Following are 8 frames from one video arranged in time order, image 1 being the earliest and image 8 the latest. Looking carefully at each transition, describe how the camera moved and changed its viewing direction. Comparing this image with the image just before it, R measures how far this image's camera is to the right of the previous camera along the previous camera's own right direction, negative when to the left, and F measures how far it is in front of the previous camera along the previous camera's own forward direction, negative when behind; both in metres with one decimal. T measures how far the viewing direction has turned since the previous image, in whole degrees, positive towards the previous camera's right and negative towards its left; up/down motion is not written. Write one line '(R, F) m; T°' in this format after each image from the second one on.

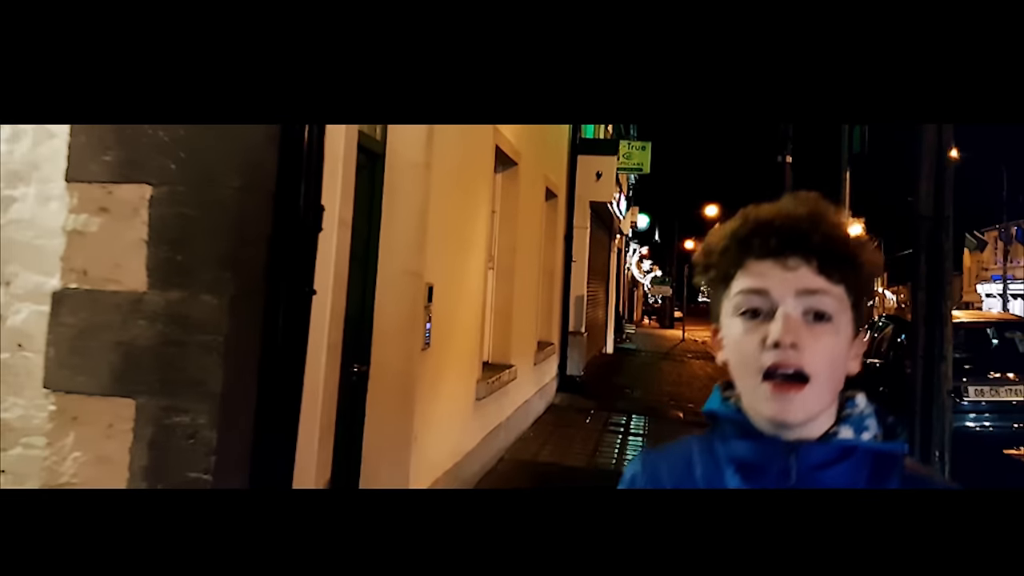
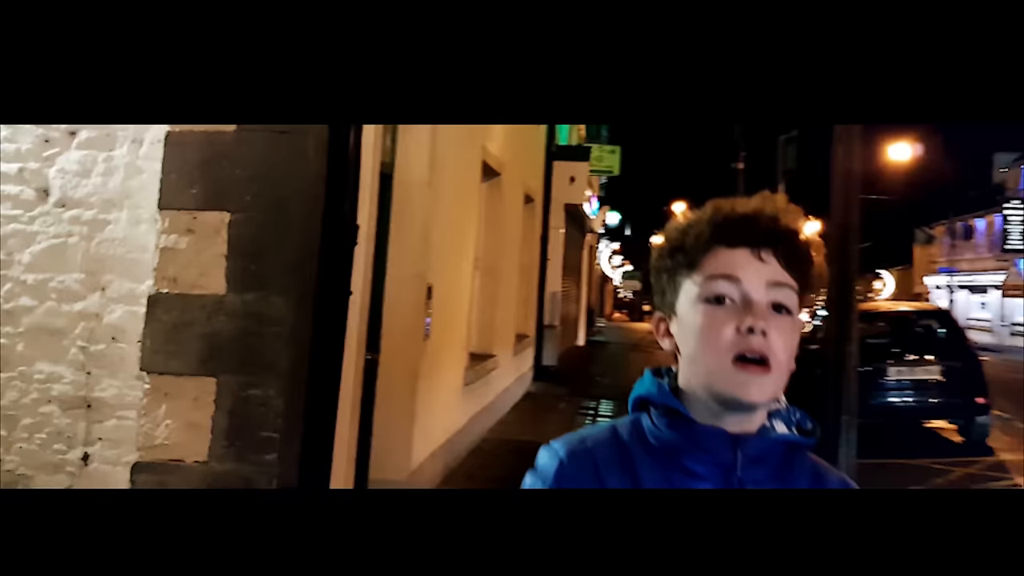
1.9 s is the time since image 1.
(-0.1, -0.7) m; +3°
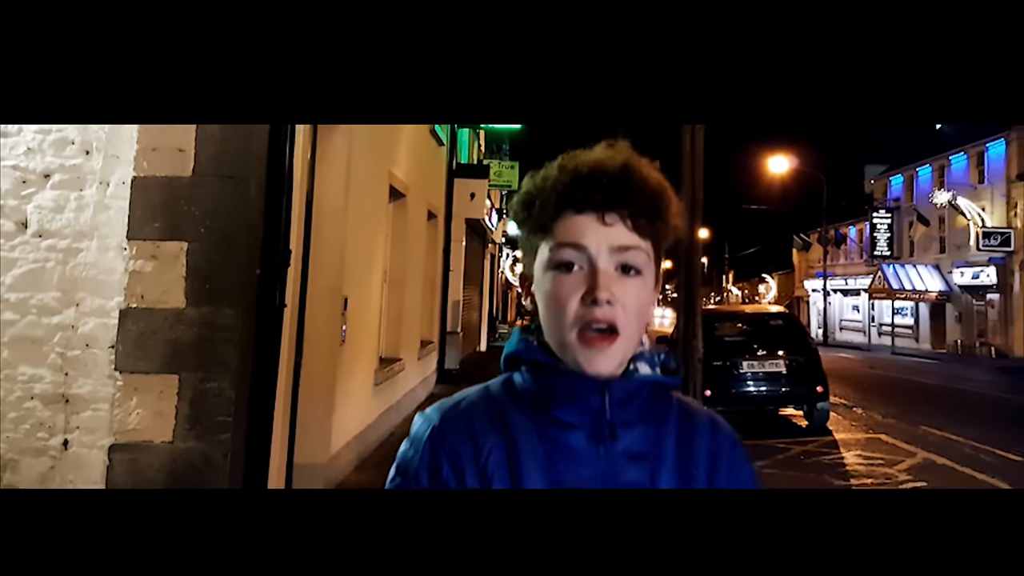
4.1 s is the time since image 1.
(0.0, -0.9) m; +8°
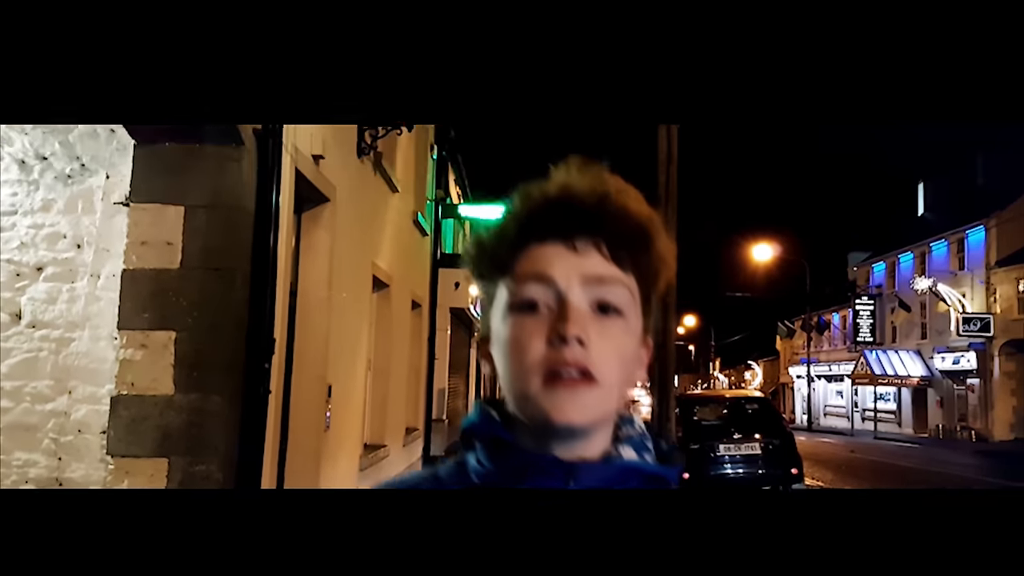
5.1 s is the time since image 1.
(0.0, -0.2) m; +2°
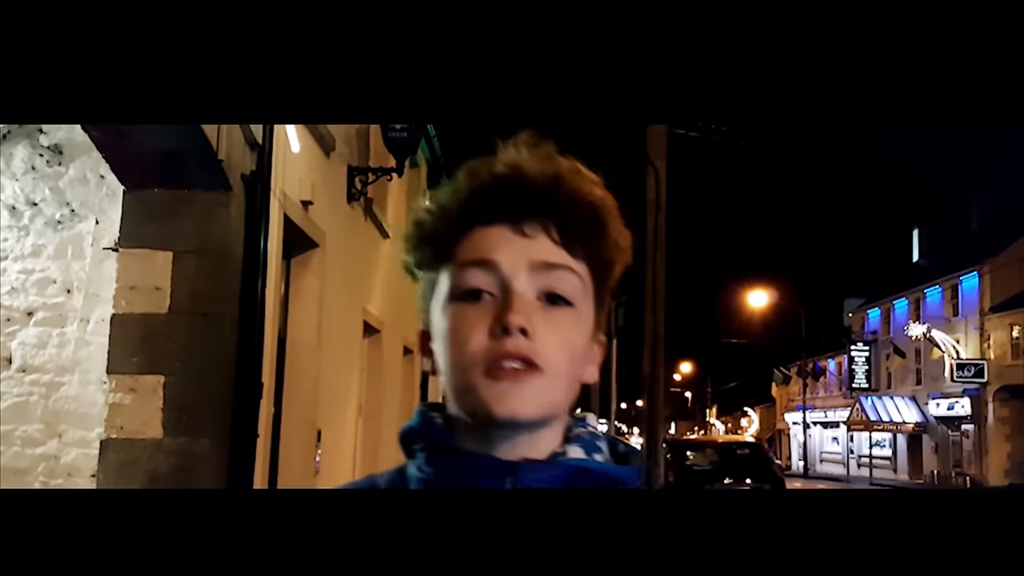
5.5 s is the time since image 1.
(0.0, -0.1) m; +1°
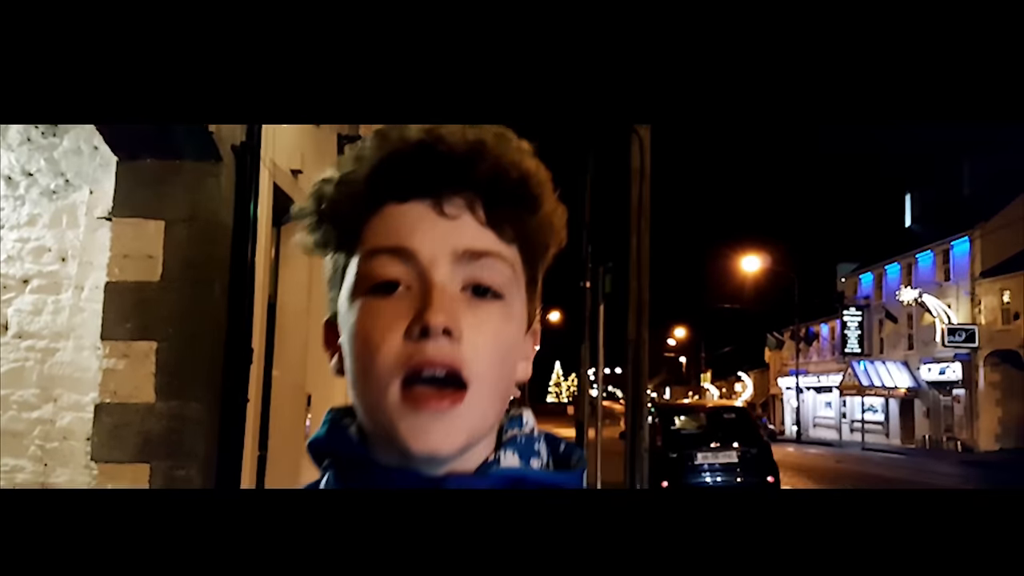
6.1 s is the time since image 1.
(+0.1, -0.1) m; 0°
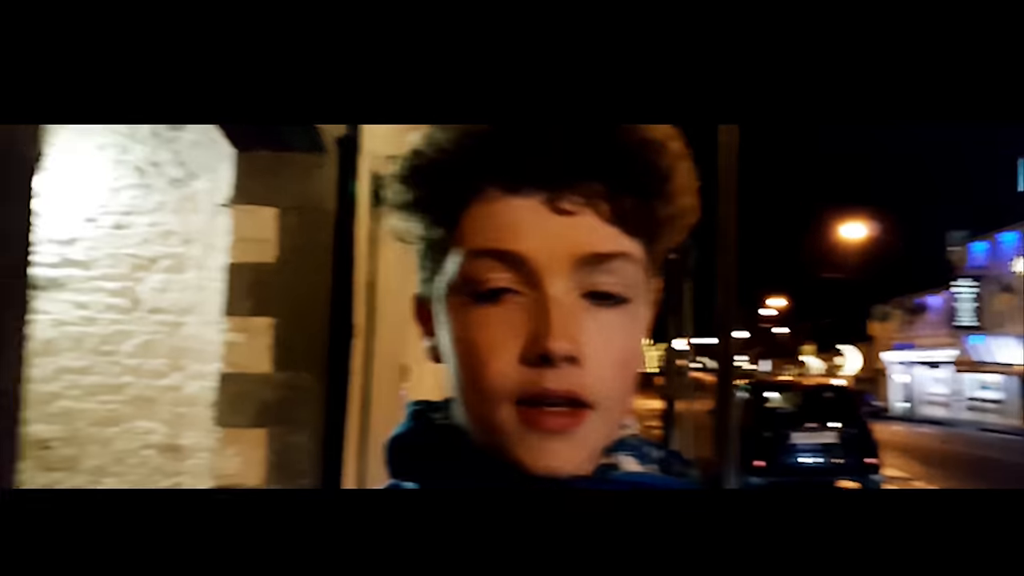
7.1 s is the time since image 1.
(0.0, -0.1) m; -7°
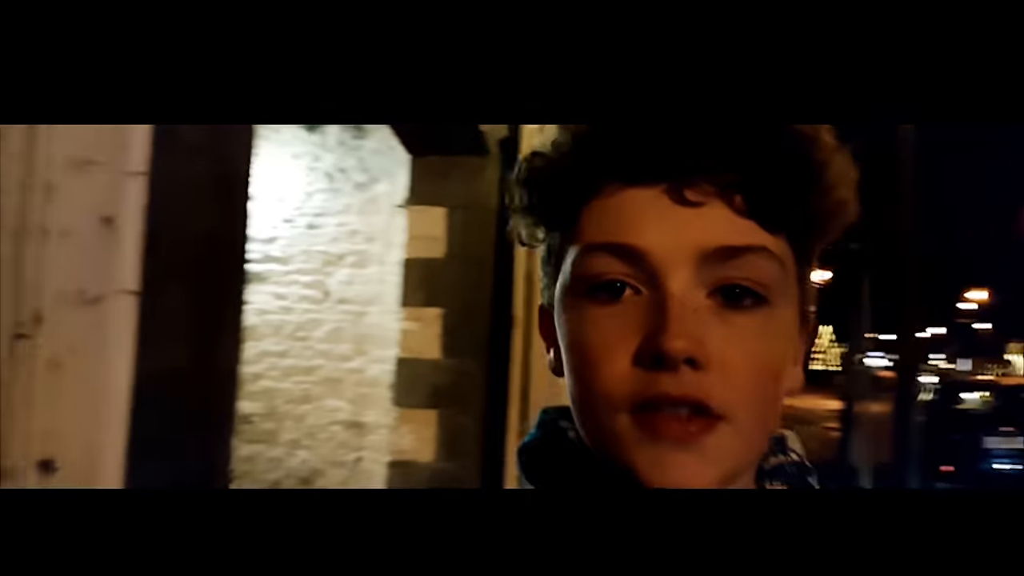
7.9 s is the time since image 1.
(0.0, -0.1) m; -13°
